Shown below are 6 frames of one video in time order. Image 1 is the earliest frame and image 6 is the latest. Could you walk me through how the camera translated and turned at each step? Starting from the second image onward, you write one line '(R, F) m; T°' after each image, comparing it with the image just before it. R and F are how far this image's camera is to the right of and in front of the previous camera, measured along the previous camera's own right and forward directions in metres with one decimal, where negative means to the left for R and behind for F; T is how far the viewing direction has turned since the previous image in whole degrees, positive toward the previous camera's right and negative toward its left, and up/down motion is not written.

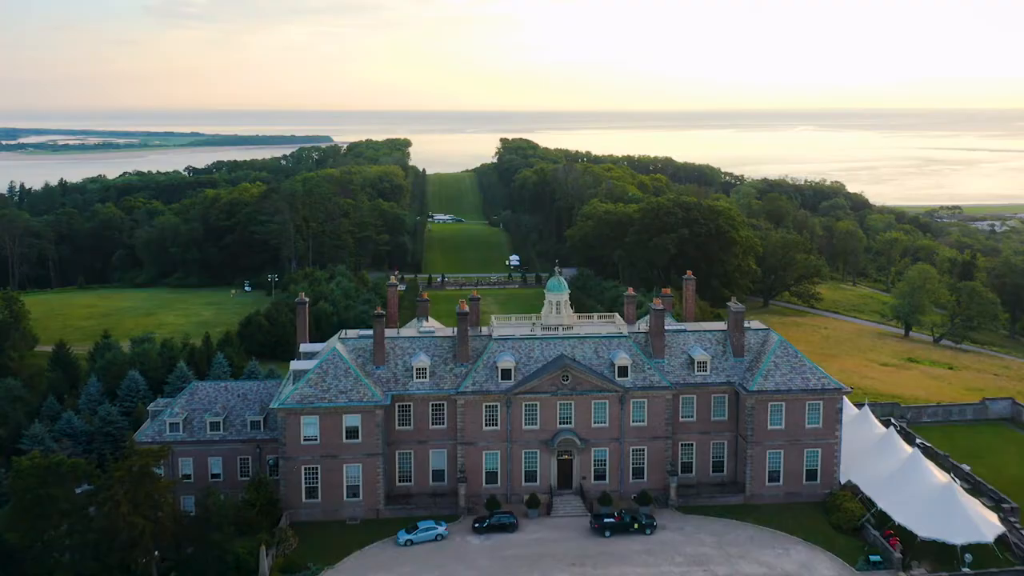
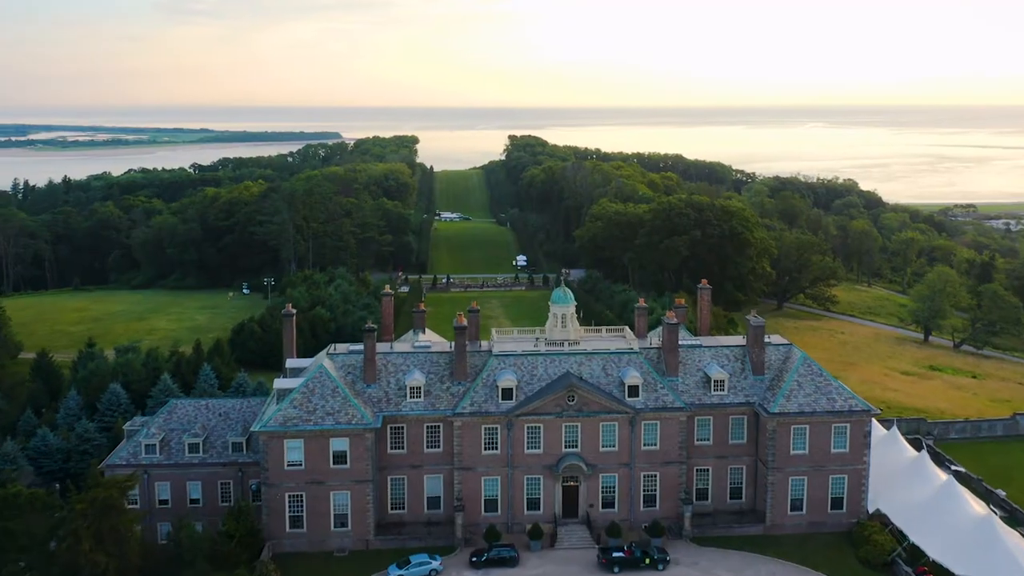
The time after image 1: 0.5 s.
(+0.3, +2.9) m; -1°
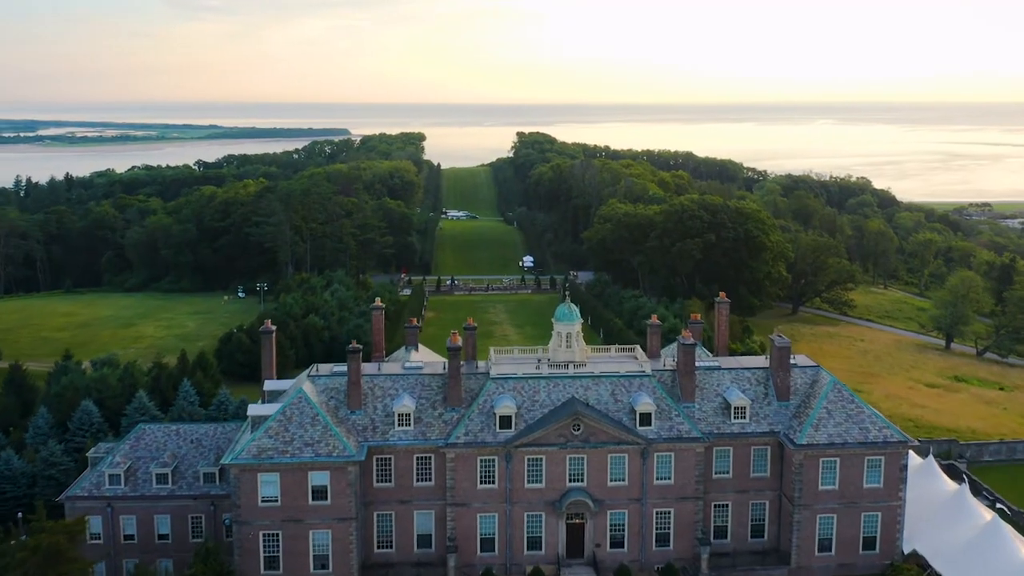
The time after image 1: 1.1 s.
(+0.4, +3.3) m; -1°
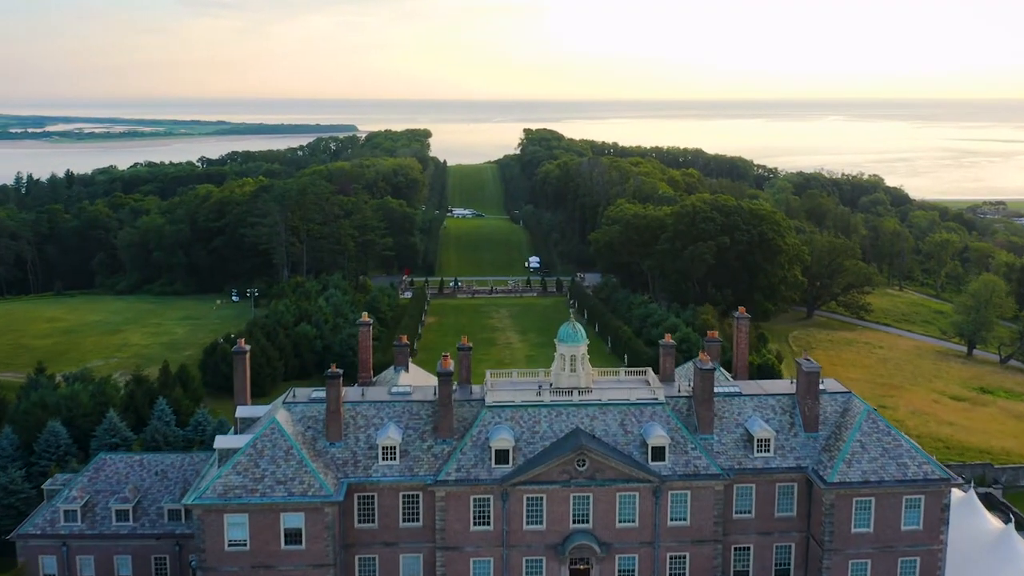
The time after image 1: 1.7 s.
(+0.3, +3.3) m; -1°
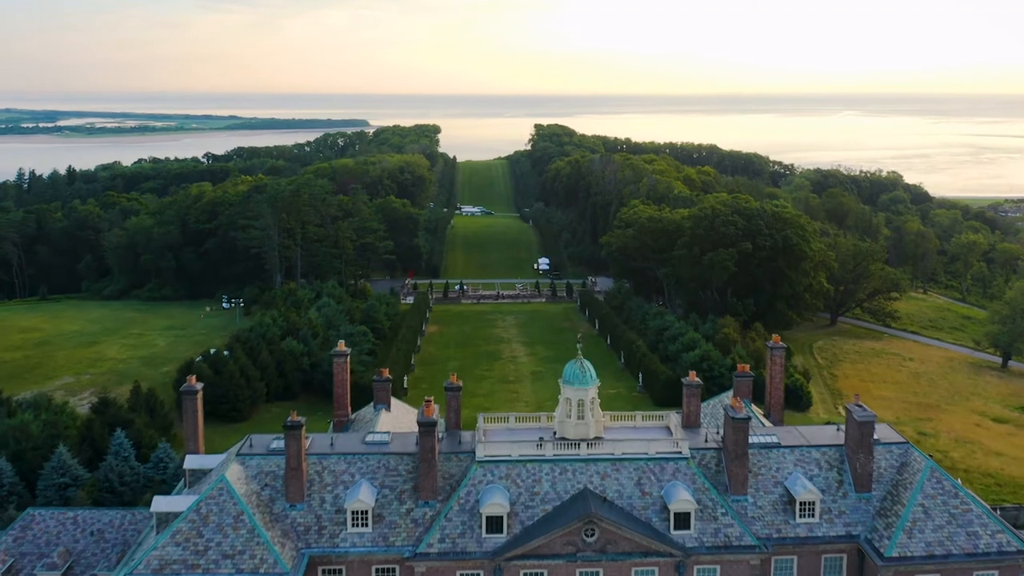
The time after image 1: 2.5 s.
(+0.5, +4.7) m; -1°
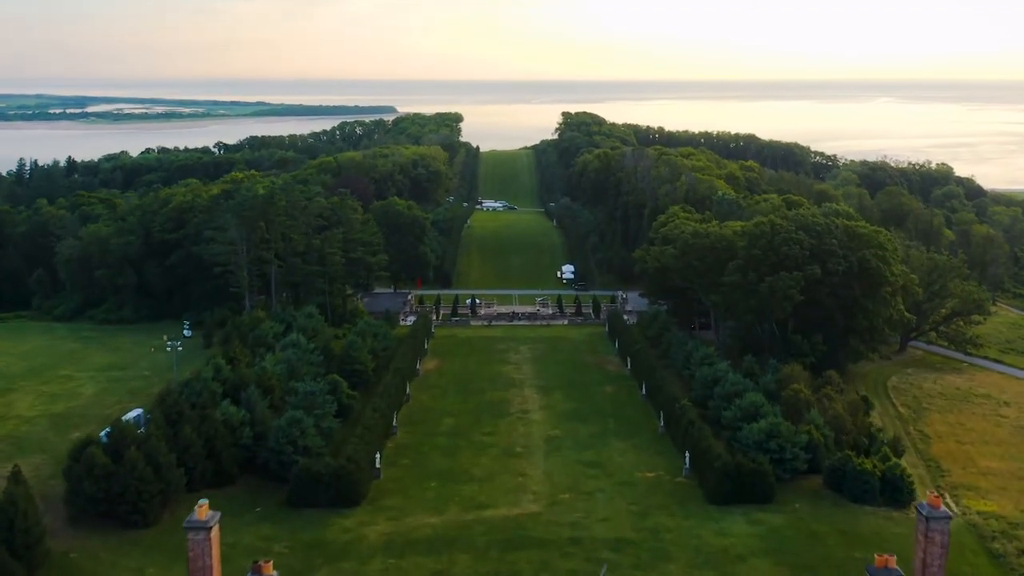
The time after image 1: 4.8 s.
(+1.1, +12.6) m; -2°
